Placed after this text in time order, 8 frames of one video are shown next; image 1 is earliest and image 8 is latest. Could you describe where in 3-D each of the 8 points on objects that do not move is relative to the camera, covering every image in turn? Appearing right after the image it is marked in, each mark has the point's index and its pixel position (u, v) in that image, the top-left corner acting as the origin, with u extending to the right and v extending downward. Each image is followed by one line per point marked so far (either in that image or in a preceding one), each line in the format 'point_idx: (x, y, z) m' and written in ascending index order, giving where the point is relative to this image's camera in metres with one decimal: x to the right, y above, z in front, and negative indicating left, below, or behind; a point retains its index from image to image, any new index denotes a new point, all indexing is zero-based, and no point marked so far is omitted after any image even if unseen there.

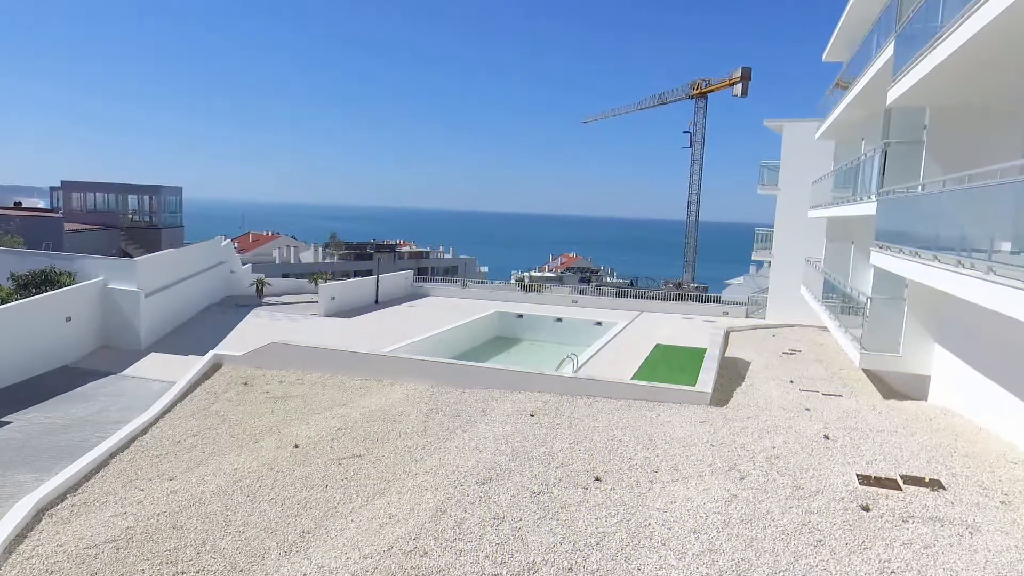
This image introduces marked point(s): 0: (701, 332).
0: (+5.3, -1.2, +17.2) m
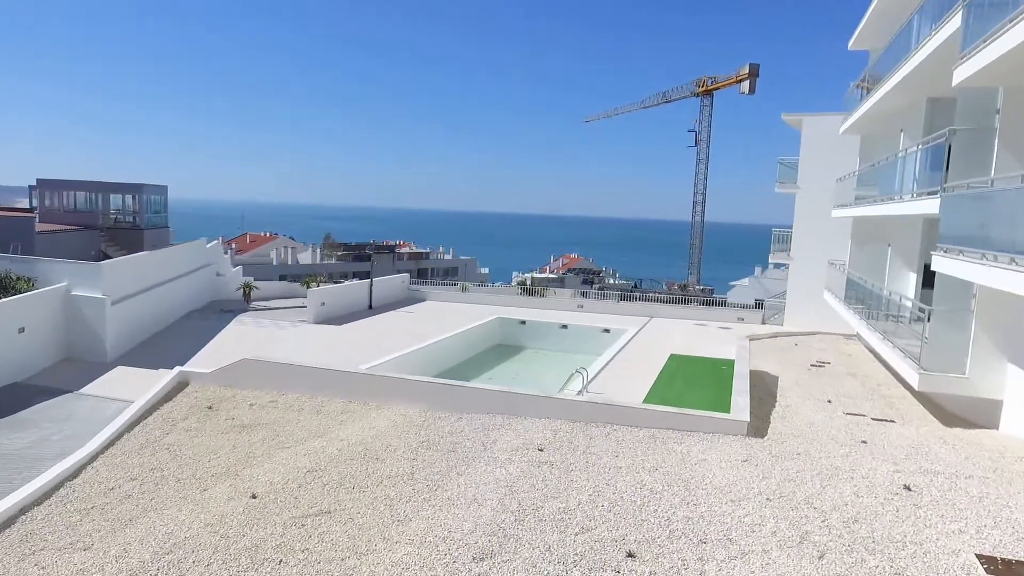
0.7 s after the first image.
0: (+5.3, -1.4, +16.0) m
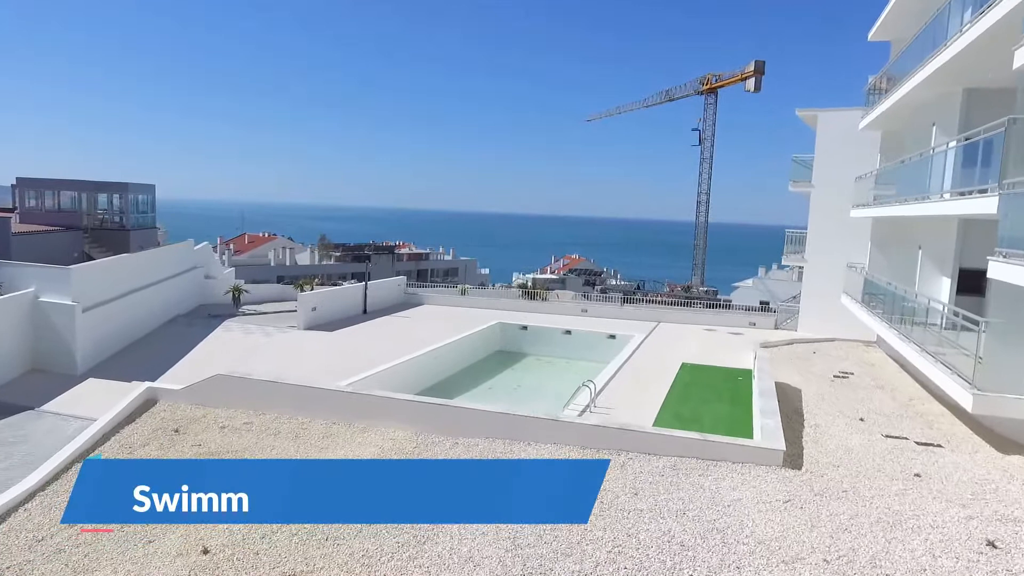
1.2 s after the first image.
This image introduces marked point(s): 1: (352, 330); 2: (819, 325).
0: (+5.4, -1.5, +15.2) m
1: (-4.1, -1.1, +16.0) m
2: (+8.5, -1.0, +17.3) m
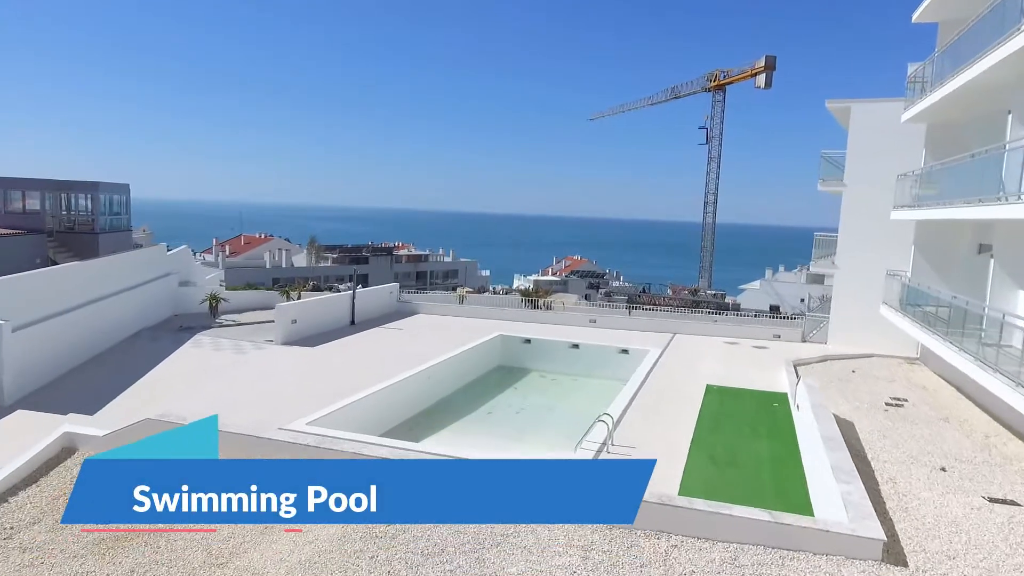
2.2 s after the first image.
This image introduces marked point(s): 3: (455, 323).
0: (+5.4, -1.7, +13.6) m
1: (-4.0, -1.4, +14.4) m
2: (+8.6, -1.3, +15.8) m
3: (-1.6, -1.0, +17.6) m
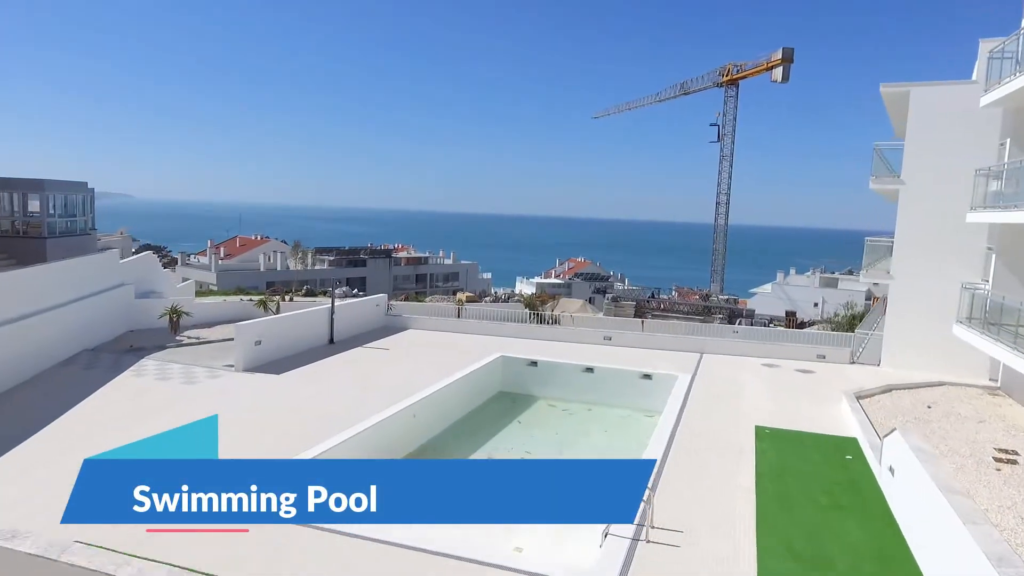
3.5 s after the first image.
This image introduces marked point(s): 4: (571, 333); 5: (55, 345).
0: (+5.5, -2.0, +11.4) m
1: (-4.0, -1.7, +12.2) m
2: (+8.7, -1.6, +13.5) m
3: (-1.6, -1.3, +15.4) m
4: (+1.5, -1.1, +15.8) m
5: (-9.2, -1.1, +12.2) m
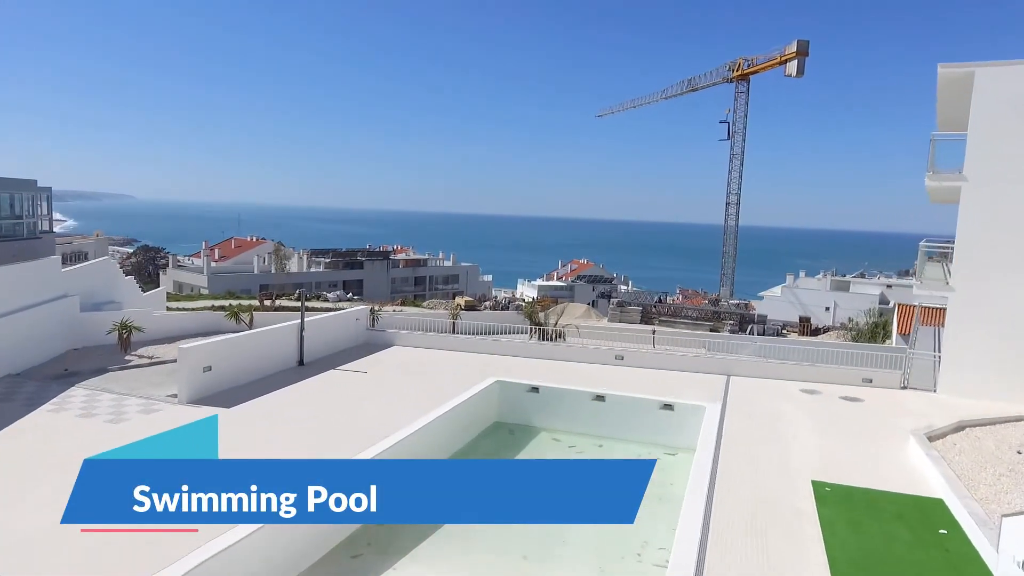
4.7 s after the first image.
0: (+5.4, -2.3, +9.4) m
1: (-4.0, -1.9, +10.3) m
2: (+8.6, -1.8, +11.6) m
3: (-1.6, -1.6, +13.5) m
4: (+1.4, -1.4, +13.9) m
5: (-9.3, -1.4, +10.3) m
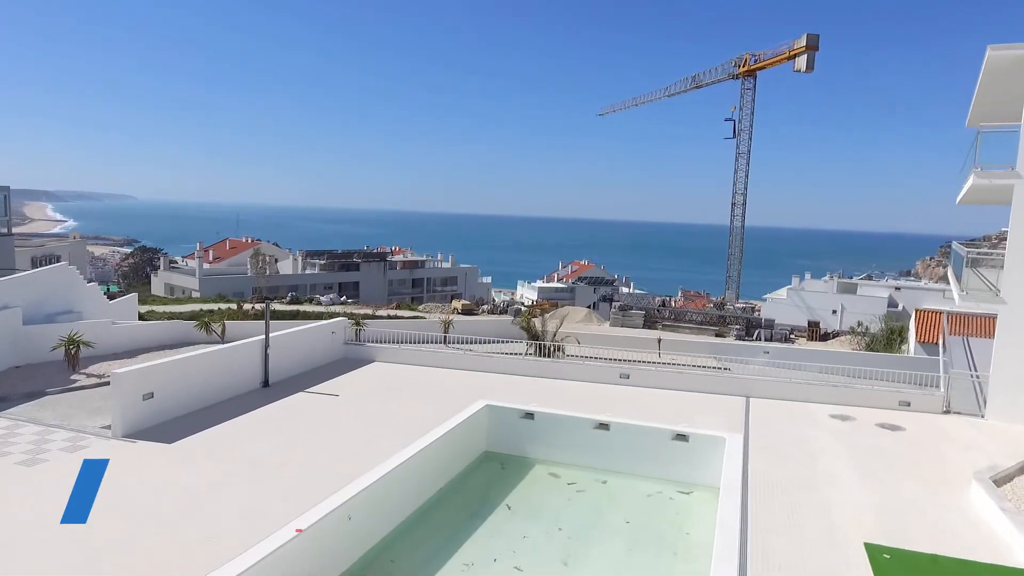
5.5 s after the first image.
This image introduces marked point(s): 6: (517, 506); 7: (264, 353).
0: (+5.3, -2.5, +8.0) m
1: (-4.2, -2.1, +8.9) m
2: (+8.5, -2.0, +10.2) m
3: (-1.7, -1.8, +12.1) m
4: (+1.3, -1.6, +12.5) m
5: (-9.4, -1.6, +8.9) m
6: (+0.1, -3.1, +8.7) m
7: (-4.4, -1.1, +11.0) m
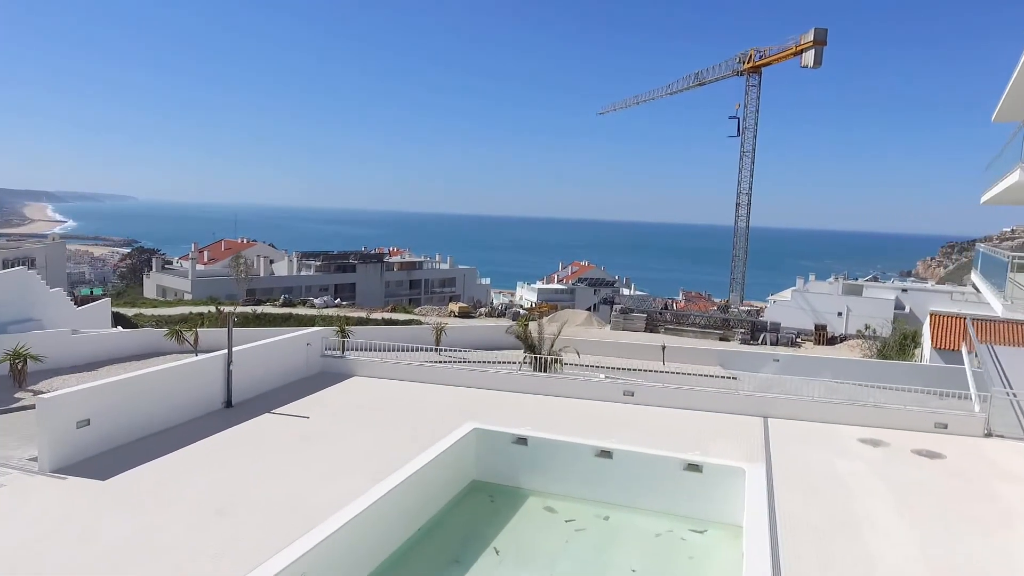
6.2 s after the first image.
0: (+5.1, -2.6, +6.9) m
1: (-4.3, -2.2, +7.8) m
2: (+8.3, -2.2, +9.1) m
3: (-1.9, -1.9, +11.0) m
4: (+1.2, -1.7, +11.3) m
5: (-9.6, -1.7, +7.8) m
6: (-0.1, -3.2, +7.6) m
7: (-4.5, -1.3, +9.9) m
